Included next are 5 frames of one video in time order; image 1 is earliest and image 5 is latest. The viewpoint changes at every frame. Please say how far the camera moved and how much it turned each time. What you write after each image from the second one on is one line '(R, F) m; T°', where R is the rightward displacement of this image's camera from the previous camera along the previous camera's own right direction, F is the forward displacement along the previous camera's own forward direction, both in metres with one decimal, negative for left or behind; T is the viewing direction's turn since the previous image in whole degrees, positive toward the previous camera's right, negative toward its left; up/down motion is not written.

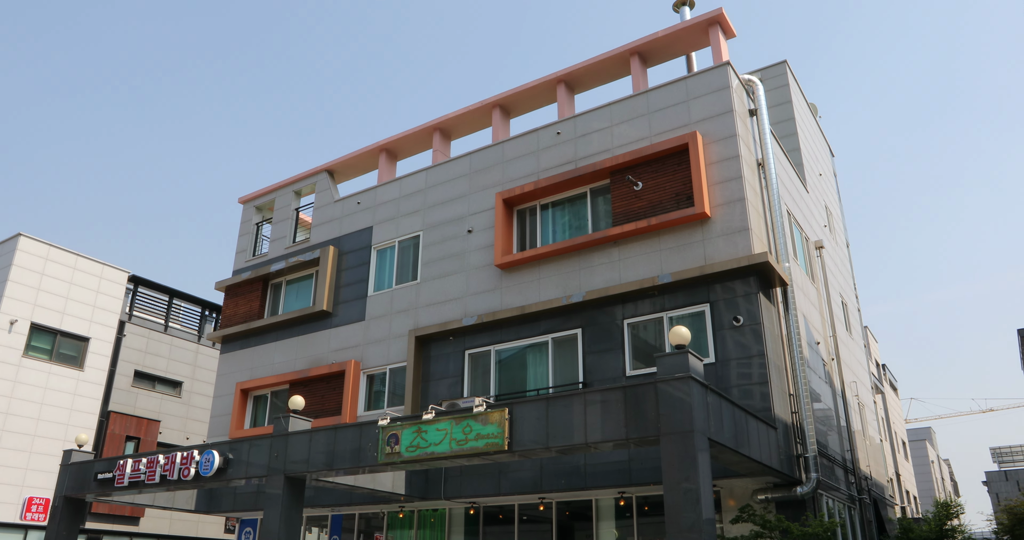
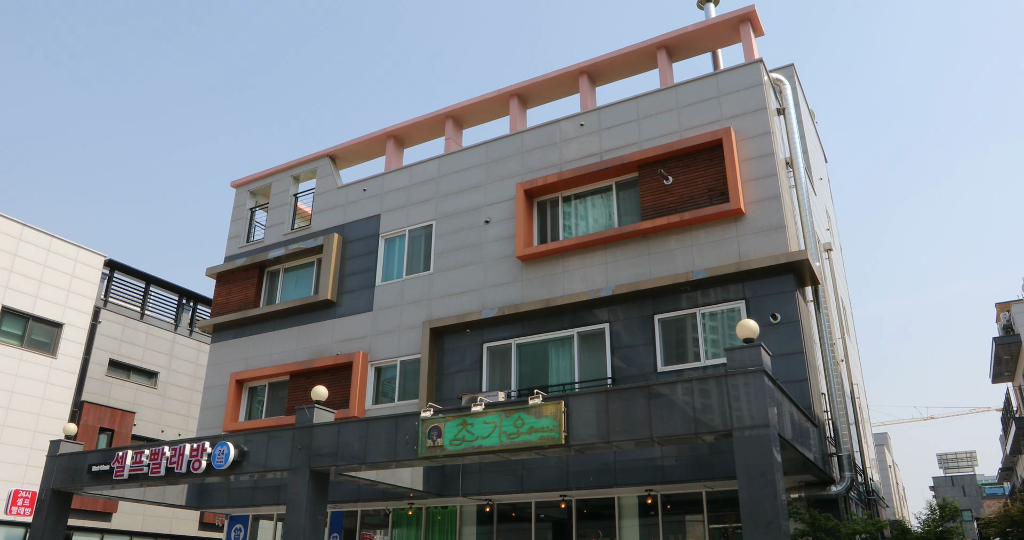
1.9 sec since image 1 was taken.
(-1.8, +0.5) m; +4°
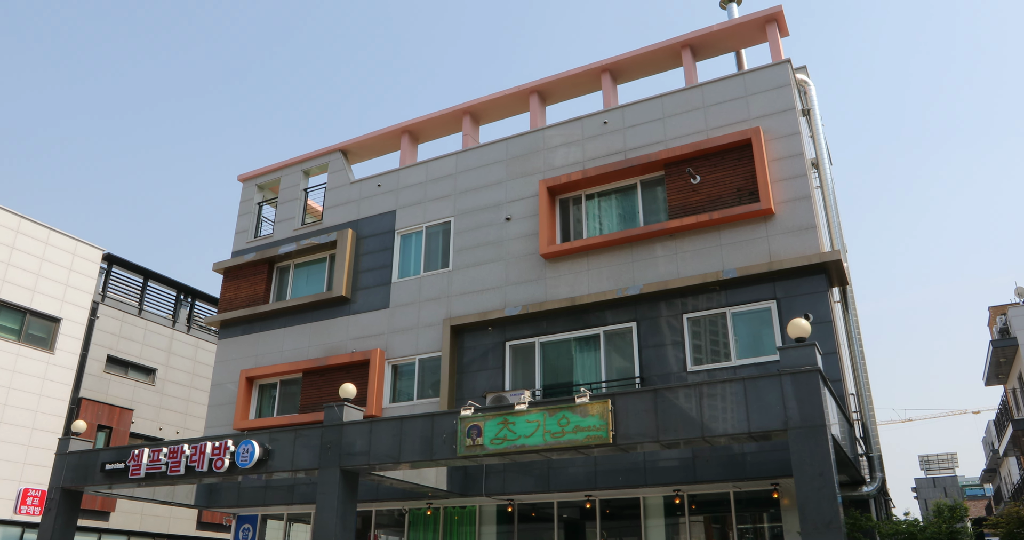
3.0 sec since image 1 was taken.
(-1.1, +0.2) m; +2°
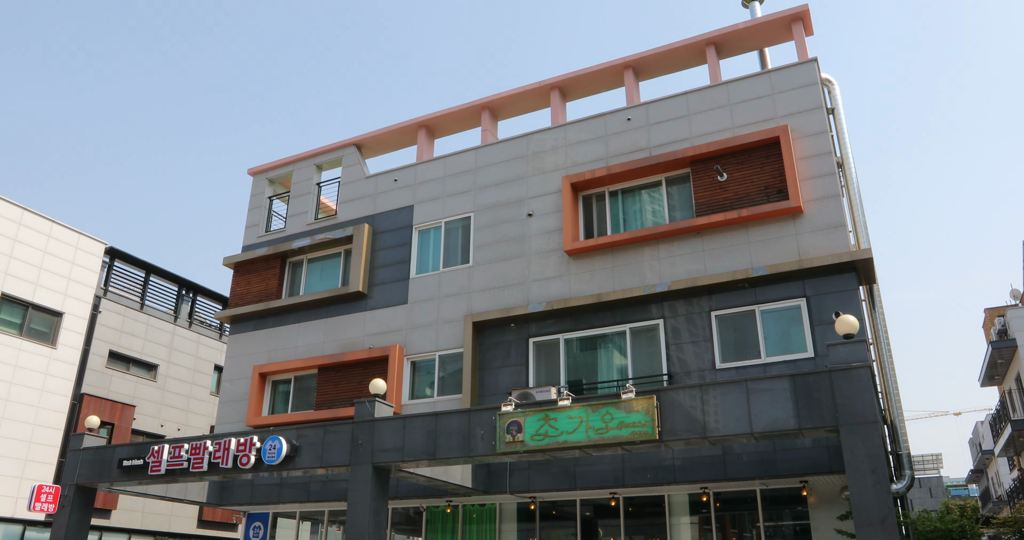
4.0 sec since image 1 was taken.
(-1.0, +0.1) m; +1°
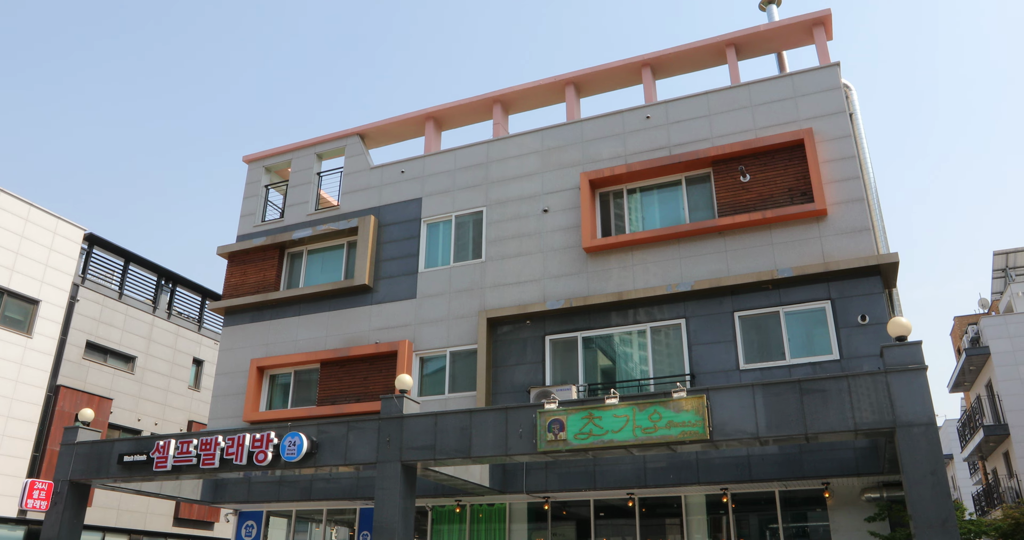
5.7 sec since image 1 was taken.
(-1.5, +0.4) m; +3°
